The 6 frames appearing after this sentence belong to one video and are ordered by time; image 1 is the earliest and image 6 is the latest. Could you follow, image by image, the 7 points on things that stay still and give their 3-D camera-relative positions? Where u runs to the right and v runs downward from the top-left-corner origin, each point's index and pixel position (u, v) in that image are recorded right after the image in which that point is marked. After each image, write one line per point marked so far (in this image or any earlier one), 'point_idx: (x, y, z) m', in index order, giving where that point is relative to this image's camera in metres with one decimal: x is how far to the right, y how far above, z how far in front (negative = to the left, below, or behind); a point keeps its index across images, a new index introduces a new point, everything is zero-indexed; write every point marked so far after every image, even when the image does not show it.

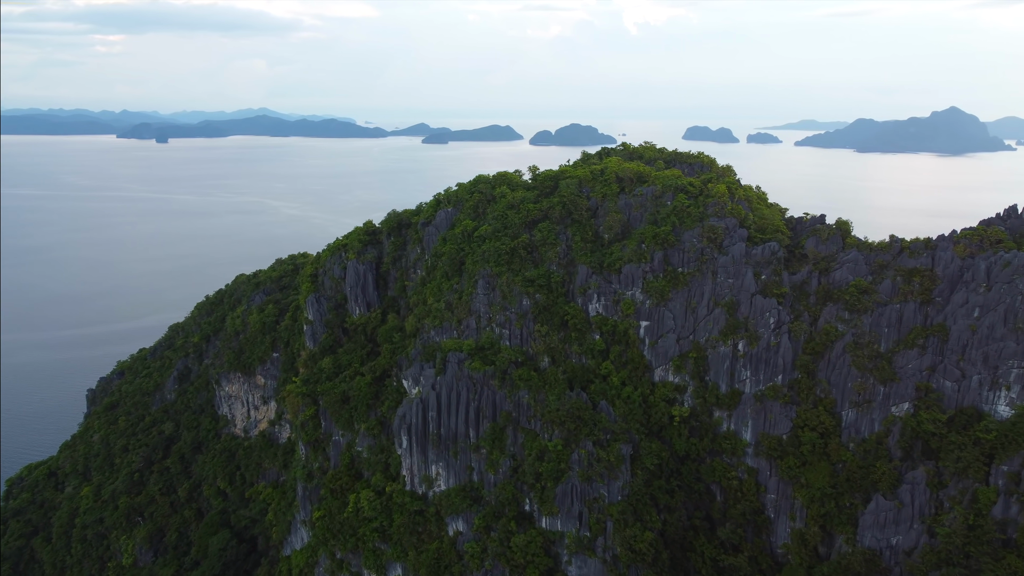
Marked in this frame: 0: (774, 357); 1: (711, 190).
0: (+8.3, -2.2, +17.4) m
1: (+7.2, +3.5, +19.5) m
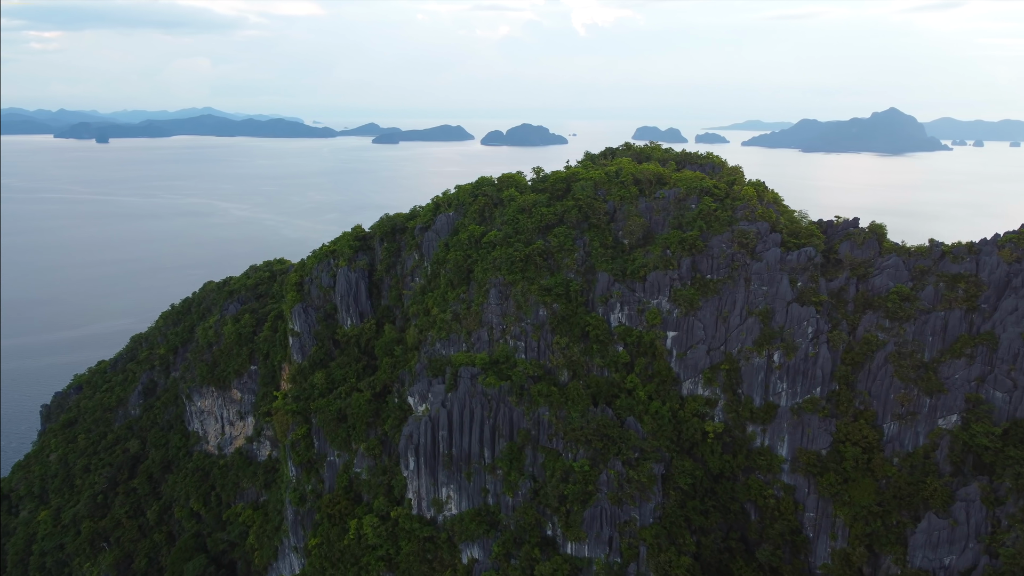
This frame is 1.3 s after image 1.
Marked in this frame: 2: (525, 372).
0: (+9.1, -2.5, +16.5) m
1: (+7.8, +3.3, +18.6) m
2: (+0.4, -2.9, +19.0) m
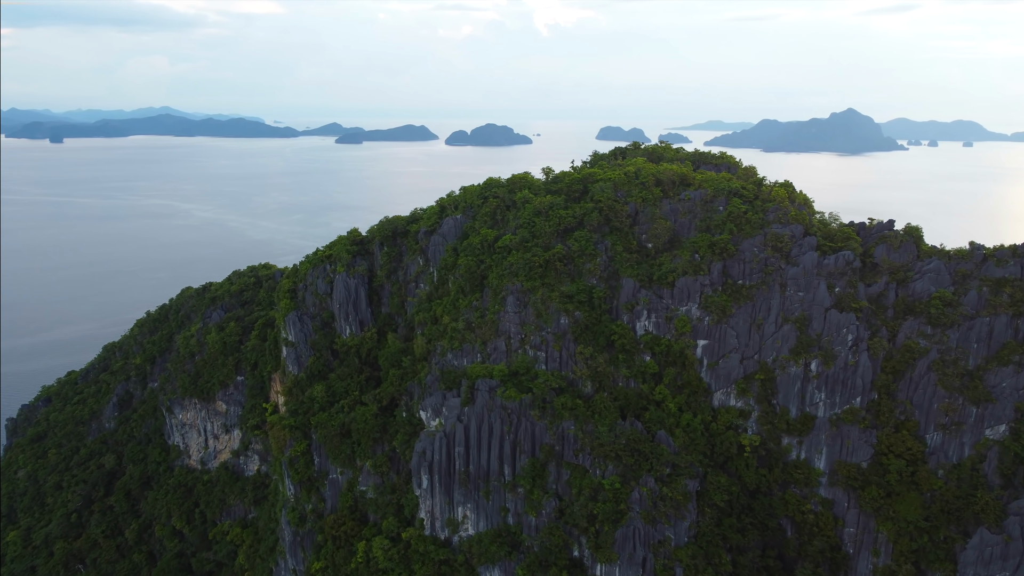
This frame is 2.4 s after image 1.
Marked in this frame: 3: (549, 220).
0: (+9.9, -2.6, +15.9) m
1: (+8.4, +3.1, +17.9) m
2: (+1.1, -3.2, +18.0) m
3: (+1.4, +2.5, +19.7) m
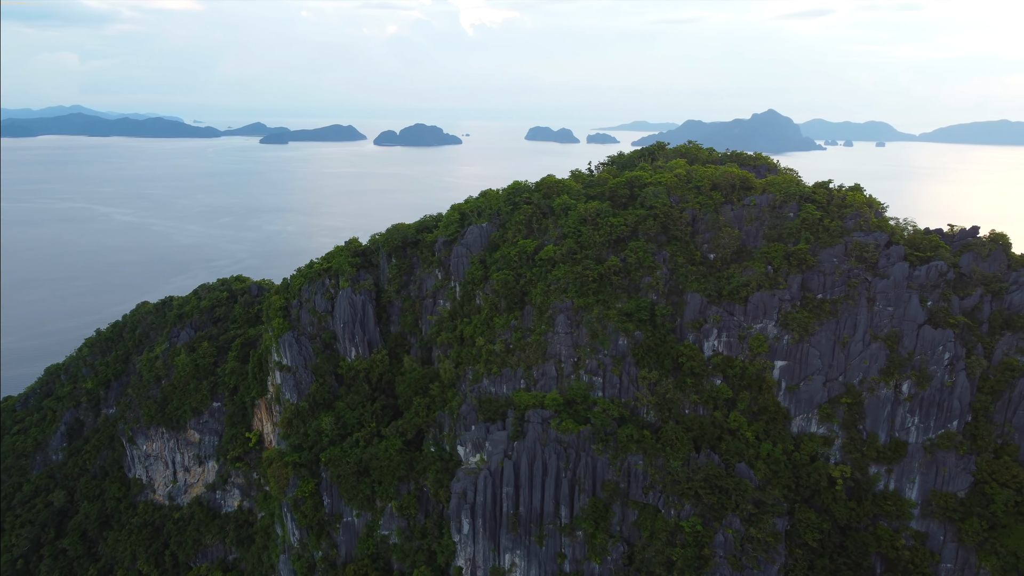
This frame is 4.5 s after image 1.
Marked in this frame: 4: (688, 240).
0: (+11.7, -3.0, +14.6) m
1: (+10.0, +2.7, +16.5) m
2: (+2.8, -3.7, +16.0) m
3: (+2.8, +1.9, +17.7) m
4: (+5.5, +1.5, +17.0) m
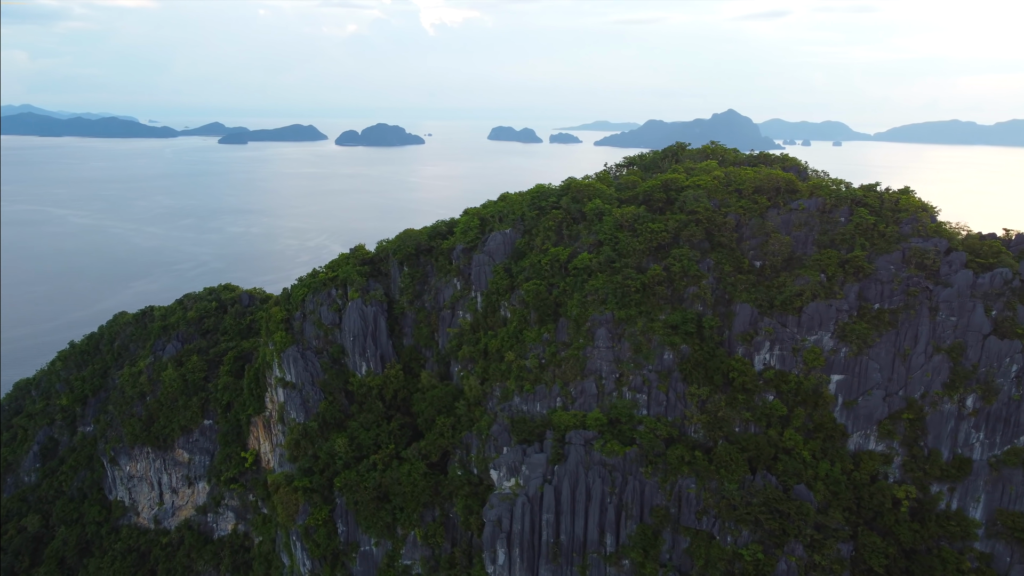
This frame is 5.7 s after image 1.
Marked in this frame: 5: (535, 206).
0: (+12.8, -3.2, +13.9) m
1: (+11.0, +2.5, +15.8) m
2: (+3.9, -4.0, +15.0) m
3: (+3.8, +1.6, +16.7) m
4: (+6.5, +1.2, +16.1) m
5: (+0.8, +2.9, +19.5) m
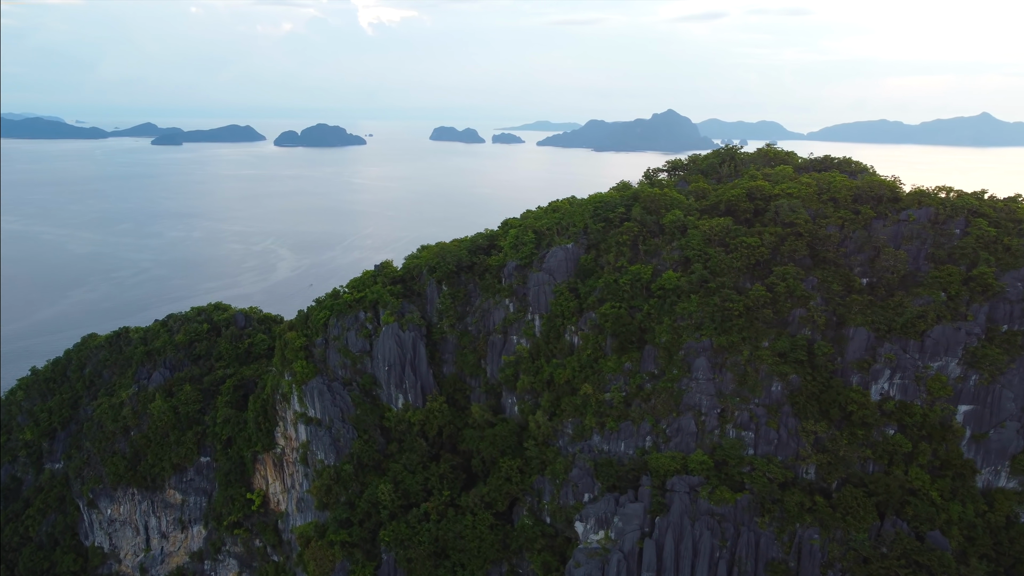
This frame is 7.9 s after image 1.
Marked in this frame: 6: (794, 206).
0: (+15.2, -3.6, +12.7) m
1: (+13.1, +2.0, +14.5) m
2: (+6.2, -4.6, +13.2) m
3: (+5.9, +1.0, +15.0) m
4: (+8.7, +0.6, +14.6) m
5: (+2.7, +2.2, +17.7) m
6: (+7.8, +2.3, +15.4) m
